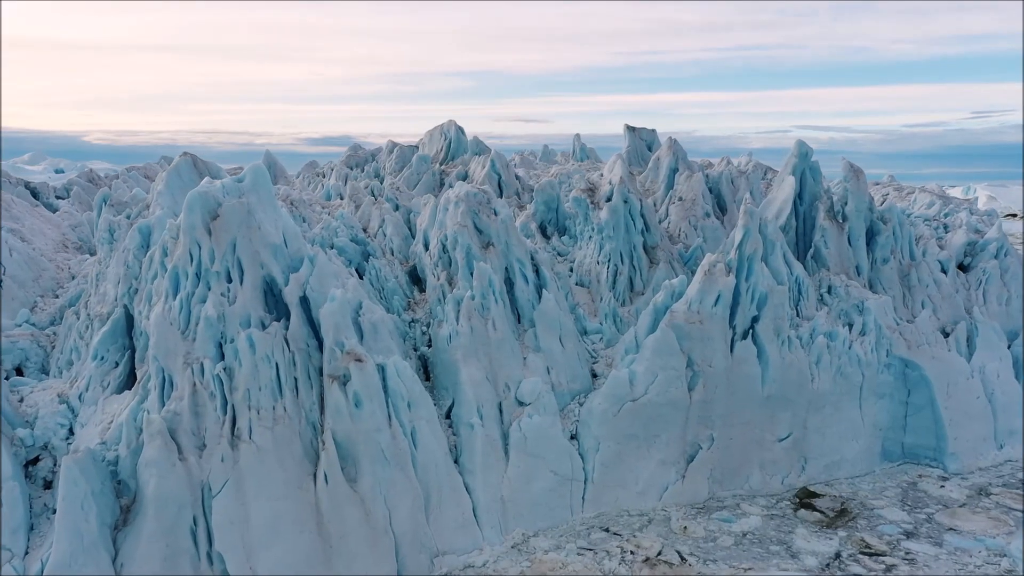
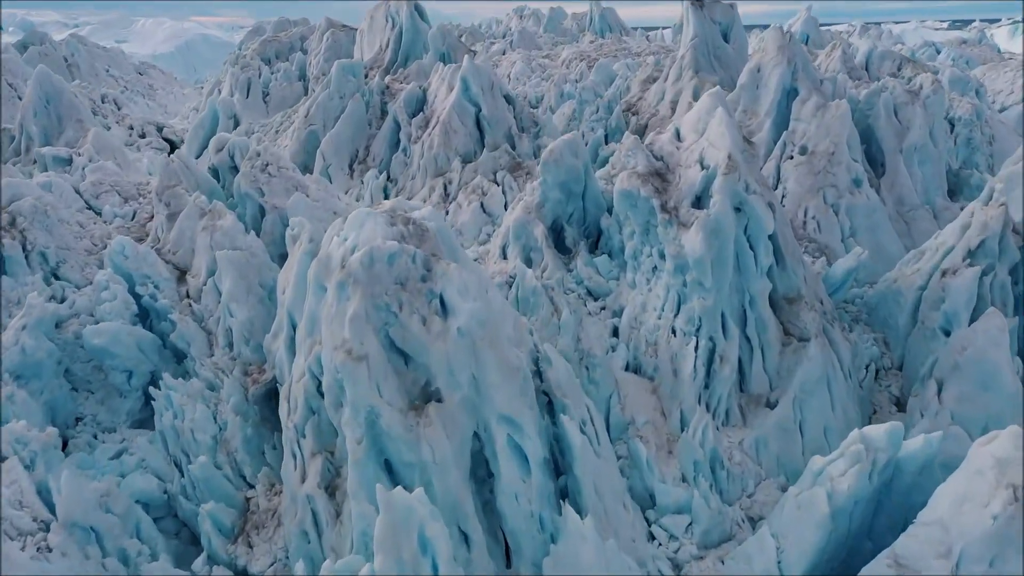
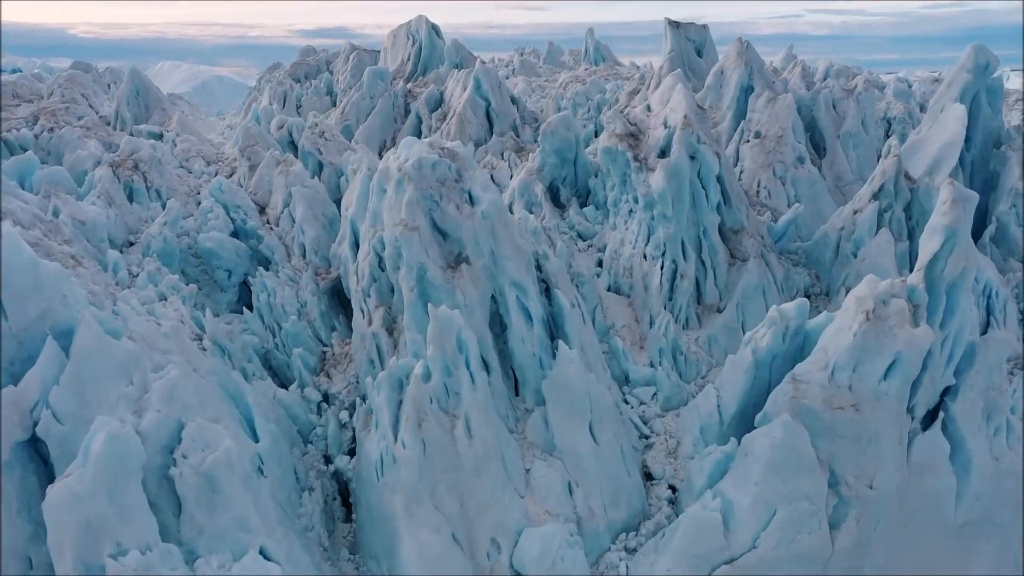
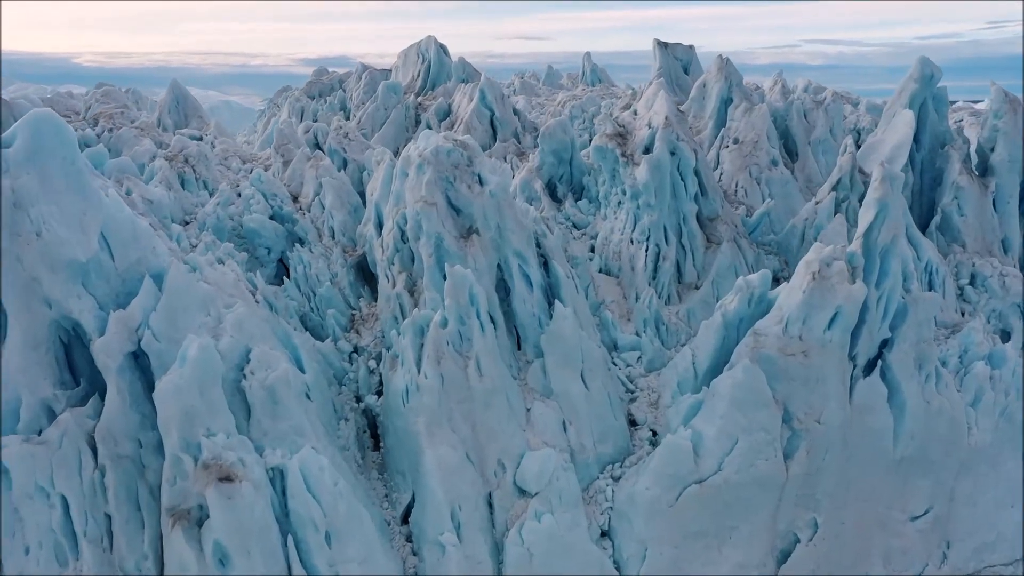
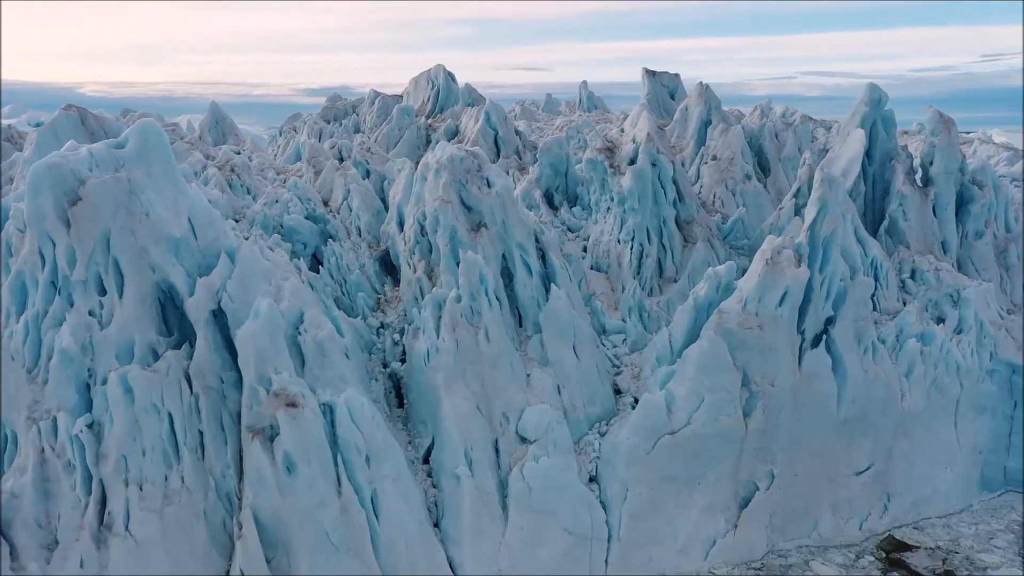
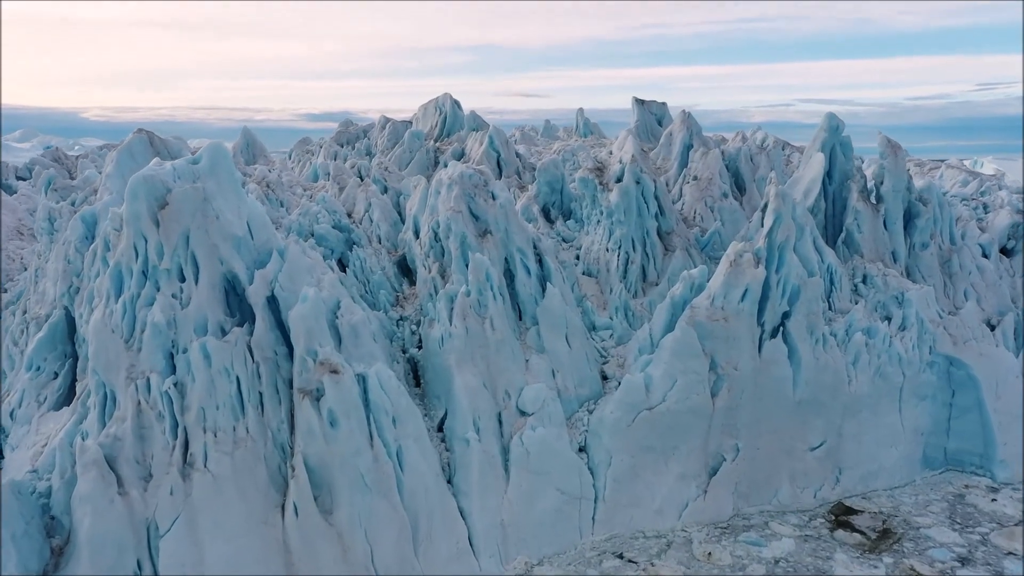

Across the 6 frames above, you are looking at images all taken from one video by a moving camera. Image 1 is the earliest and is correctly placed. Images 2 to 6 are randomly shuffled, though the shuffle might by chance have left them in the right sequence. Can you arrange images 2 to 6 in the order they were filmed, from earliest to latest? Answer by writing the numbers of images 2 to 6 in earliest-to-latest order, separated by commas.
6, 5, 4, 3, 2
